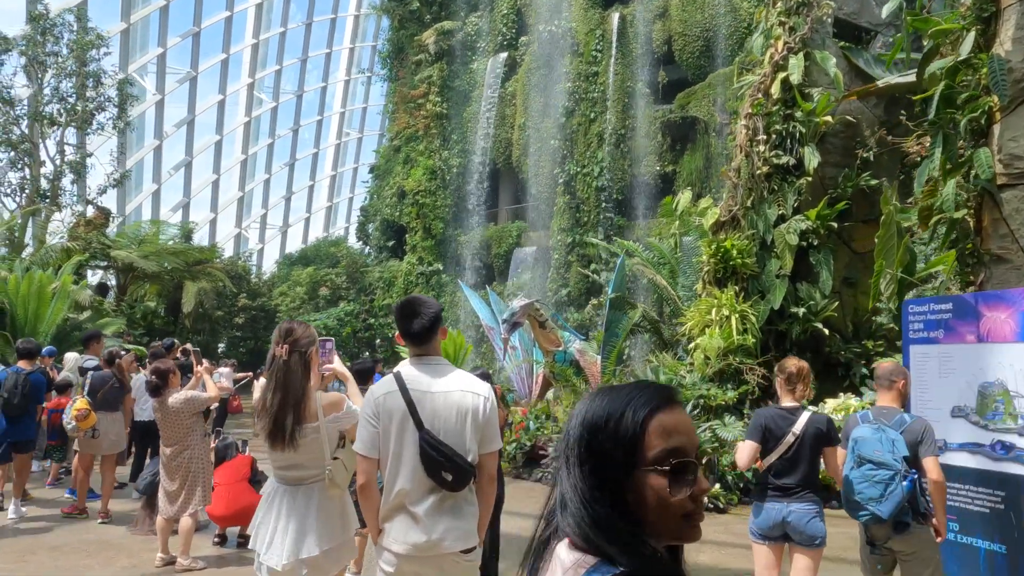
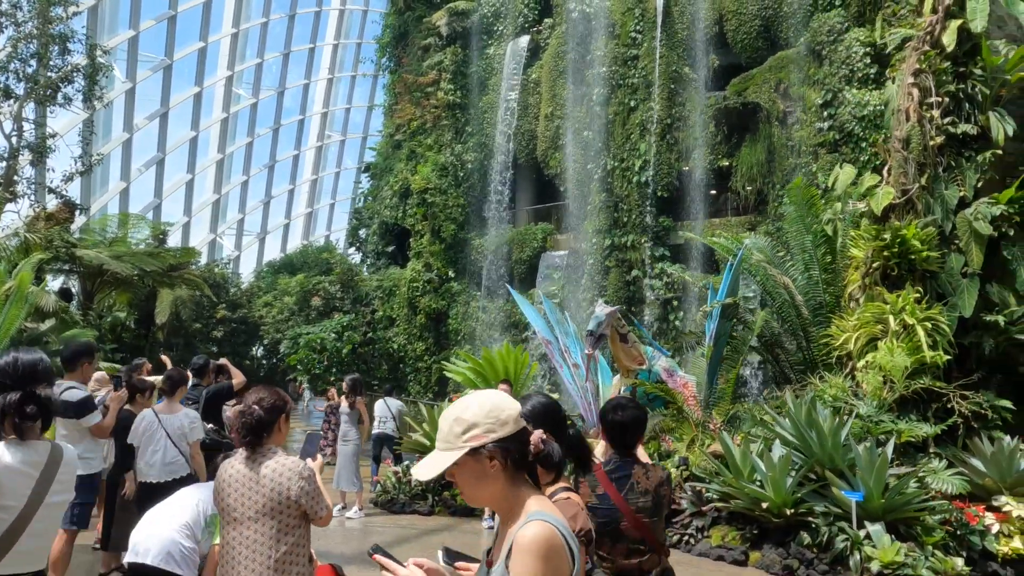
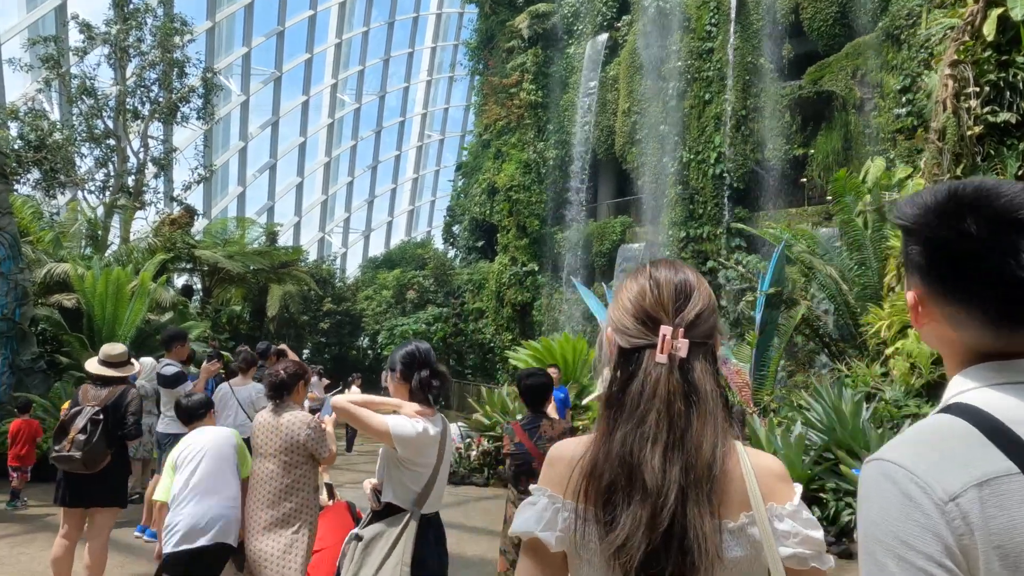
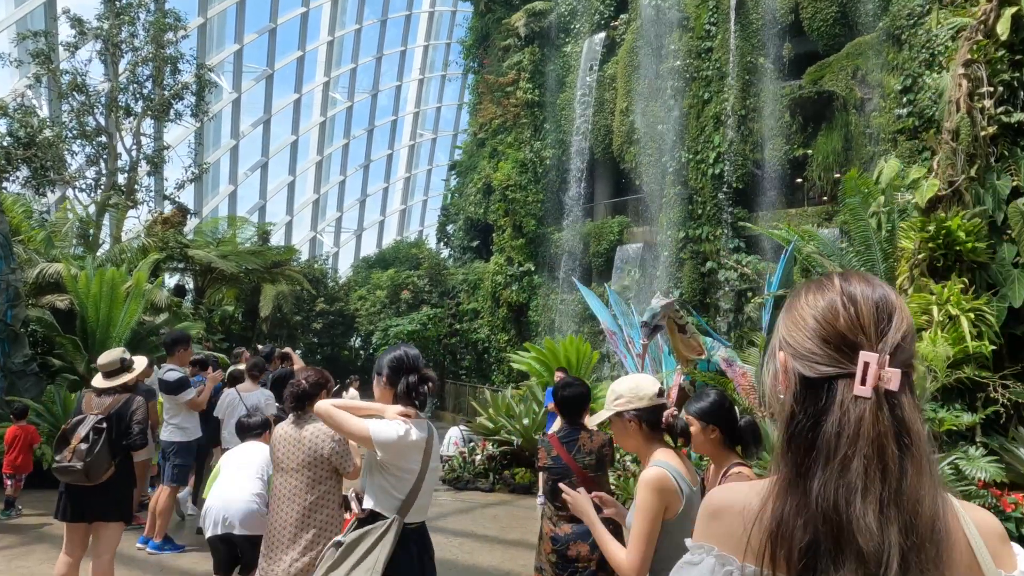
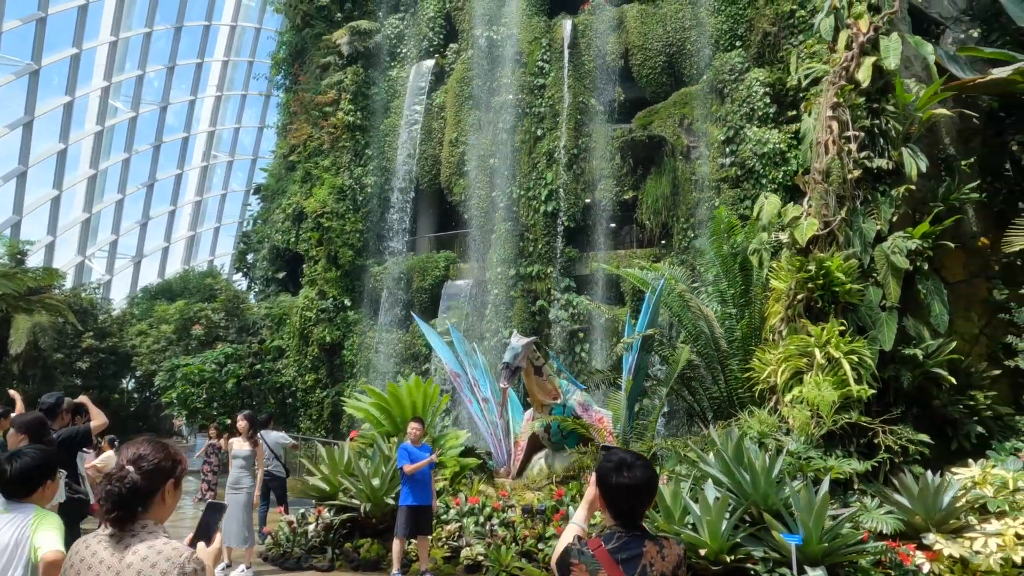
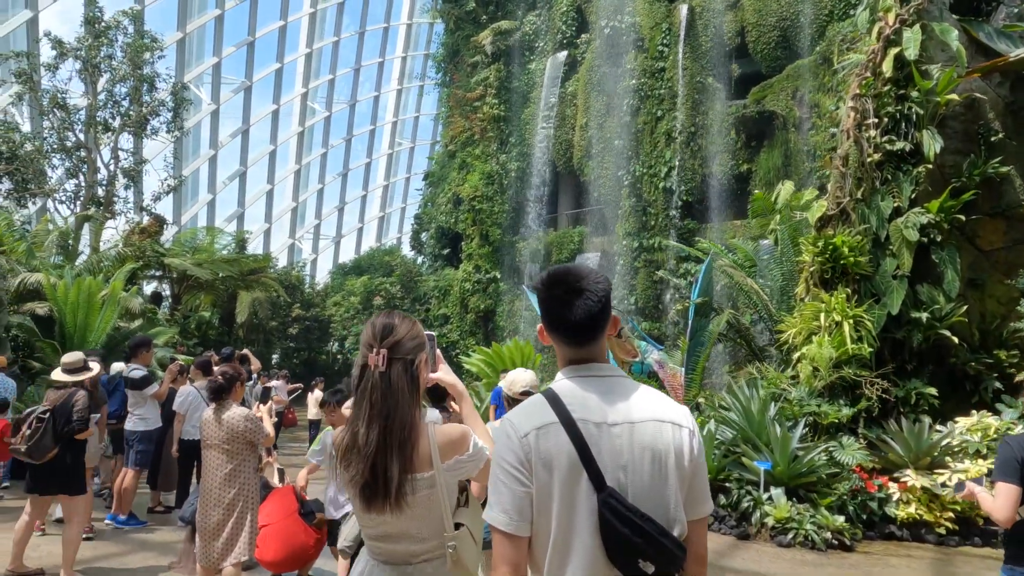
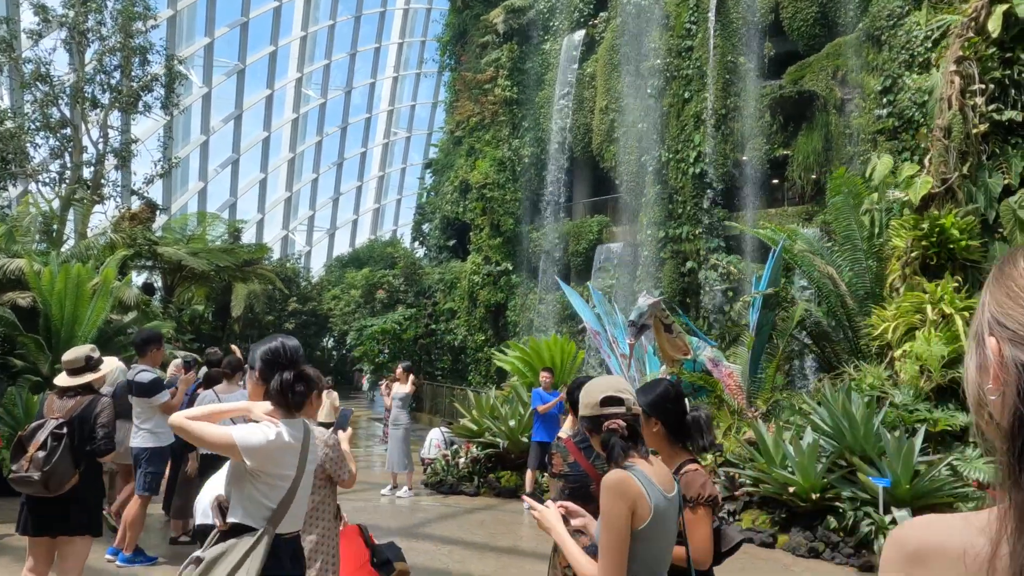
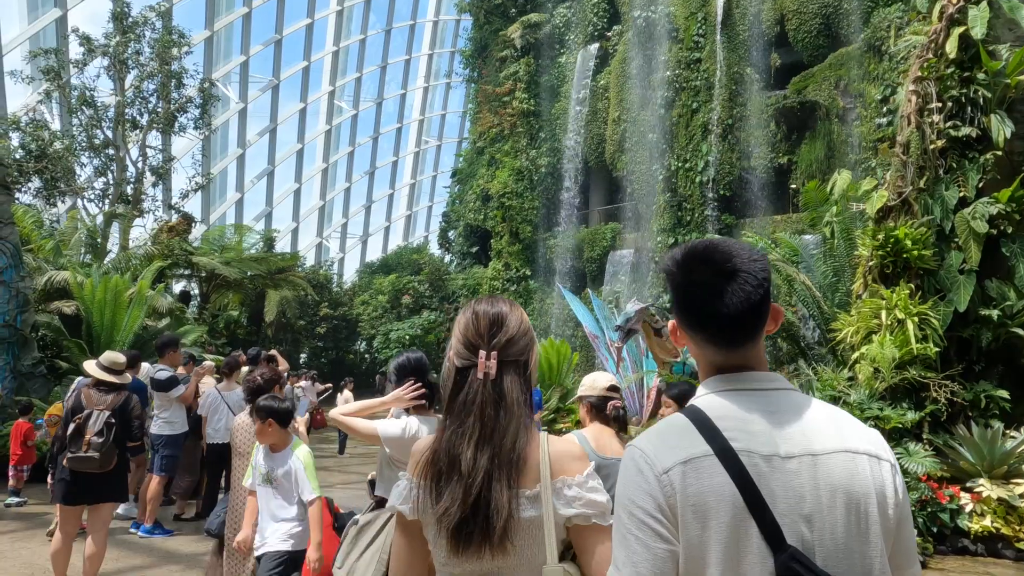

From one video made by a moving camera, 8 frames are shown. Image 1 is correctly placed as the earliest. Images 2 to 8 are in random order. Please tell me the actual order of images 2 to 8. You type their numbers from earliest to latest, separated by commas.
6, 8, 3, 4, 7, 2, 5
